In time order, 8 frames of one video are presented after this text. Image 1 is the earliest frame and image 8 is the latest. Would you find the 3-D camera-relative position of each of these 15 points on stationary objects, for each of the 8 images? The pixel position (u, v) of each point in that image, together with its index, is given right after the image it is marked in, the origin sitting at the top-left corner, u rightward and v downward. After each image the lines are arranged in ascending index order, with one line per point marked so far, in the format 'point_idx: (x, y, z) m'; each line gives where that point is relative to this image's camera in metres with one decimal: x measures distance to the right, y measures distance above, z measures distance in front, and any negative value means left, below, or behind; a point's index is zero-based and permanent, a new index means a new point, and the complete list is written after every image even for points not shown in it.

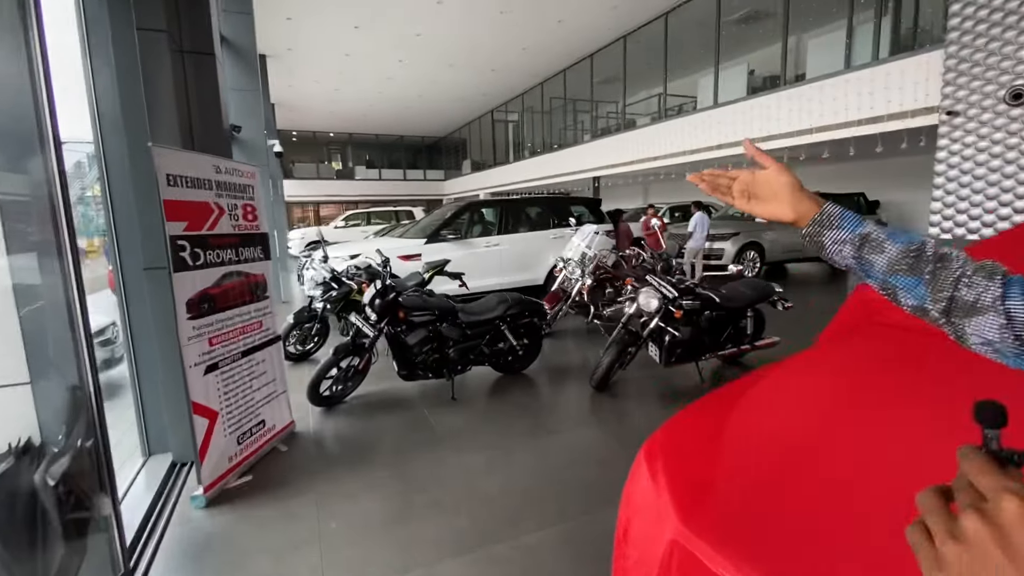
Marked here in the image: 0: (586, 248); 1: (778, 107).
0: (+0.8, +0.5, +5.5) m
1: (+4.8, +3.3, +8.6) m
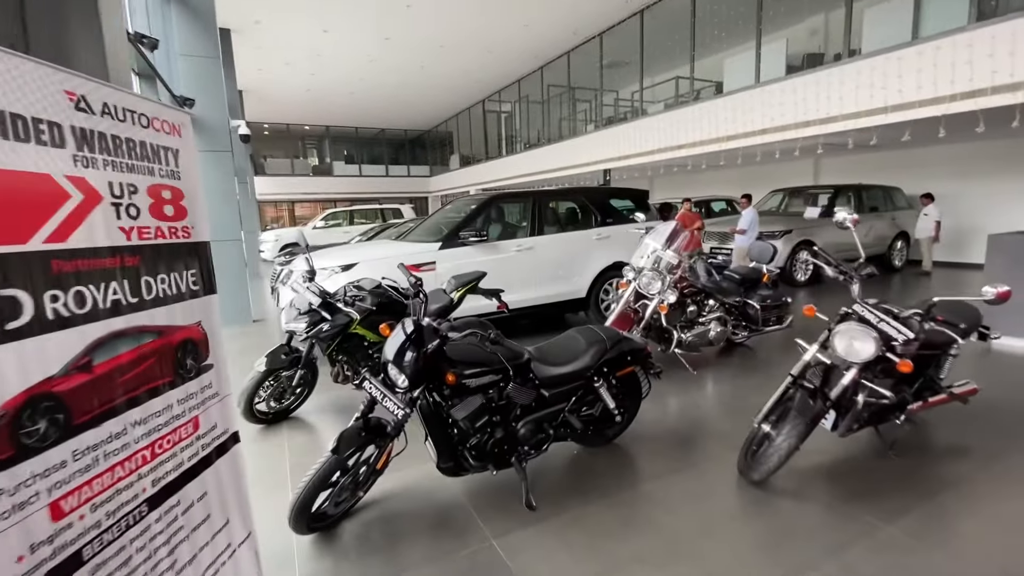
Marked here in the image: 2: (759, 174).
0: (+1.3, +0.3, +4.1) m
1: (+5.0, +3.2, +7.4) m
2: (+6.3, +2.9, +12.2) m
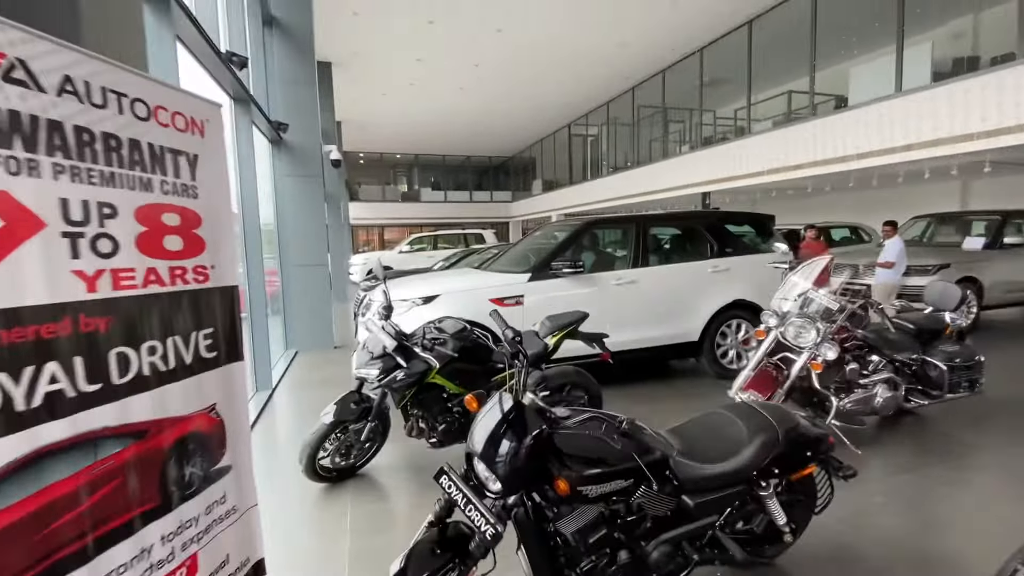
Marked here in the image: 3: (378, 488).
0: (+2.0, 0.0, +3.2) m
1: (+6.3, +2.6, +6.0) m
2: (+8.3, +2.0, +10.6) m
3: (-0.8, -1.2, +2.8) m
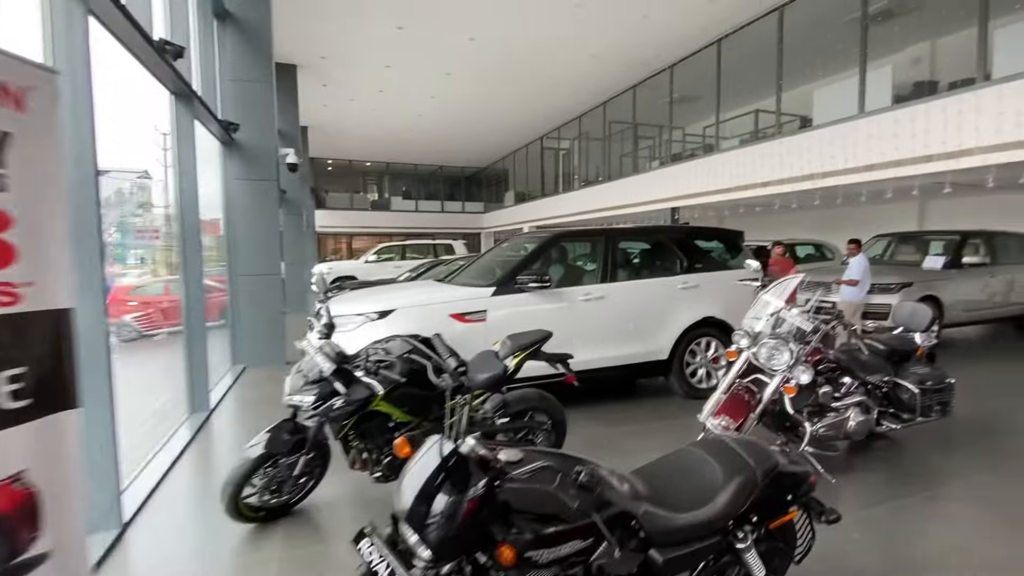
0: (+1.8, -0.1, +3.1) m
1: (+5.9, +2.3, +6.2) m
2: (+7.6, +1.6, +10.8) m
3: (-1.0, -1.3, +2.5) m
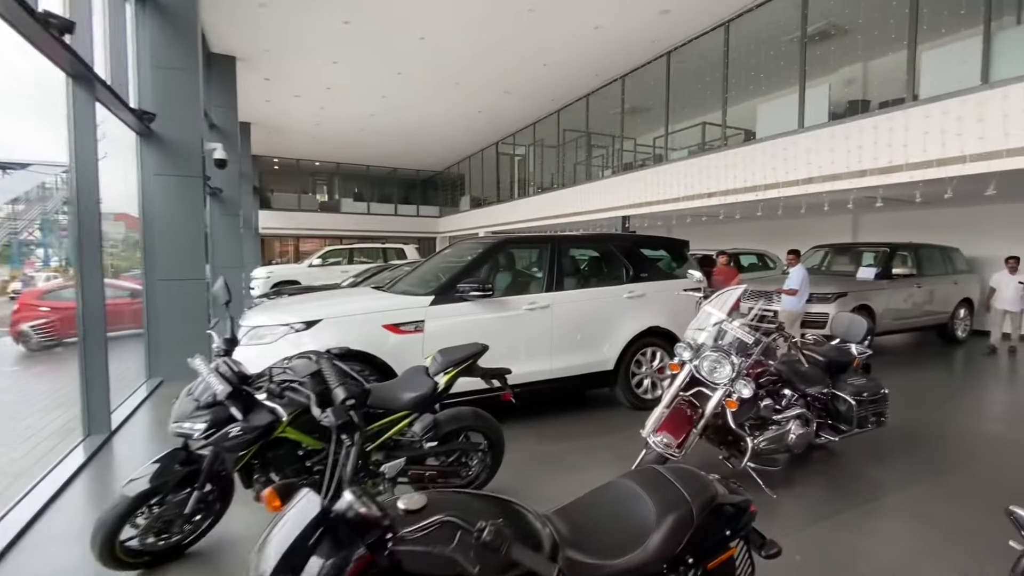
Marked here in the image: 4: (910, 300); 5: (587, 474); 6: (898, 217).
0: (+1.4, -0.2, +3.0) m
1: (+5.3, +2.2, +6.5) m
2: (+6.5, +1.4, +11.2) m
3: (-1.4, -1.3, +2.2) m
4: (+6.2, -0.2, +7.5) m
5: (+0.5, -1.3, +3.3) m
6: (+7.7, +1.4, +9.6) m
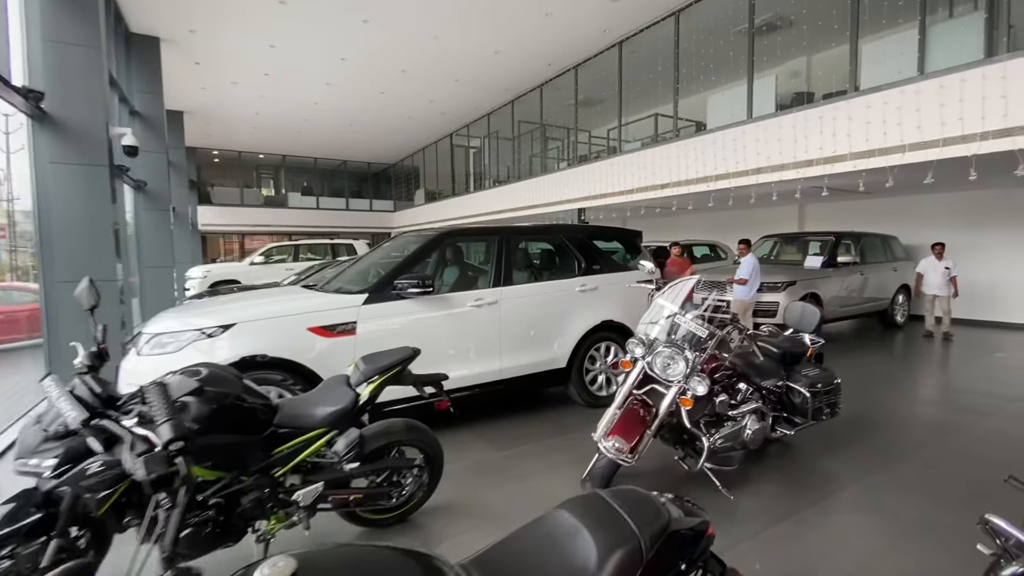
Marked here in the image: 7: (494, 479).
0: (+1.0, -0.1, +2.9) m
1: (+4.6, +2.3, +6.6) m
2: (+5.5, +1.6, +11.4) m
3: (-1.6, -1.3, +1.8) m
4: (+5.5, 0.0, +7.7) m
5: (+0.2, -1.2, +3.0) m
6: (+6.7, +1.7, +9.9) m
7: (-0.1, -1.2, +3.1) m
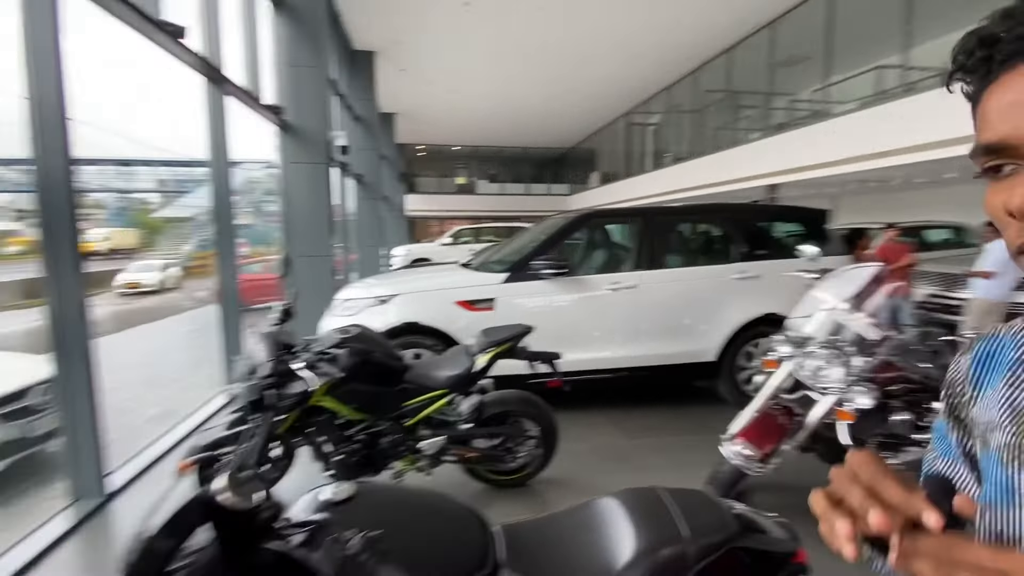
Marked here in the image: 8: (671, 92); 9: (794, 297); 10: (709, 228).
0: (+1.7, -0.1, +2.4) m
1: (+6.4, +2.3, +4.5) m
2: (+9.0, +1.7, +8.7) m
3: (-1.2, -1.2, +2.4) m
4: (+7.6, 0.0, +5.3) m
5: (+0.9, -1.1, +2.9) m
6: (+9.6, +1.6, +6.8) m
7: (+0.7, -1.1, +3.0) m
8: (+4.9, +6.0, +14.8) m
9: (+2.3, -0.1, +3.9) m
10: (+1.6, +0.5, +4.0) m
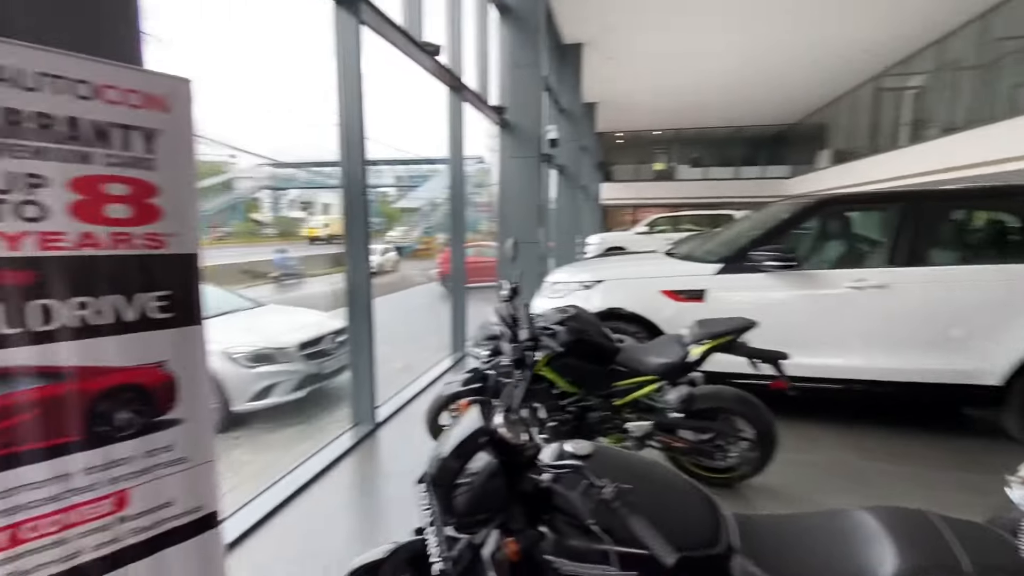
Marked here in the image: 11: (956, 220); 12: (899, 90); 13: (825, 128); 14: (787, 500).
0: (+2.6, -0.1, +1.7) m
1: (+7.9, +2.0, +1.8) m
2: (+11.8, +1.3, +4.7) m
3: (-0.1, -1.1, +2.8) m
4: (+9.2, -0.4, +2.2) m
5: (+2.0, -1.1, +2.5) m
6: (+11.6, +1.2, +2.7) m
7: (+1.8, -1.1, +2.7) m
8: (+10.5, +5.9, +11.7) m
9: (+3.8, -0.1, +2.8) m
10: (+3.2, +0.5, +3.2) m
11: (+3.0, +0.5, +3.3) m
12: (+11.0, +5.6, +13.7) m
13: (+11.9, +6.0, +18.2) m
14: (+1.4, -1.1, +2.5) m
